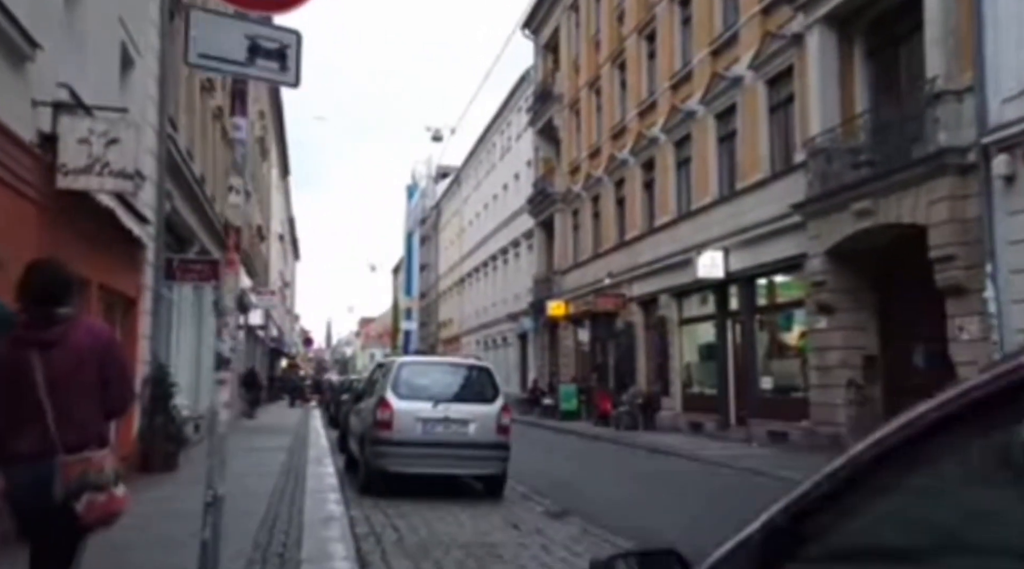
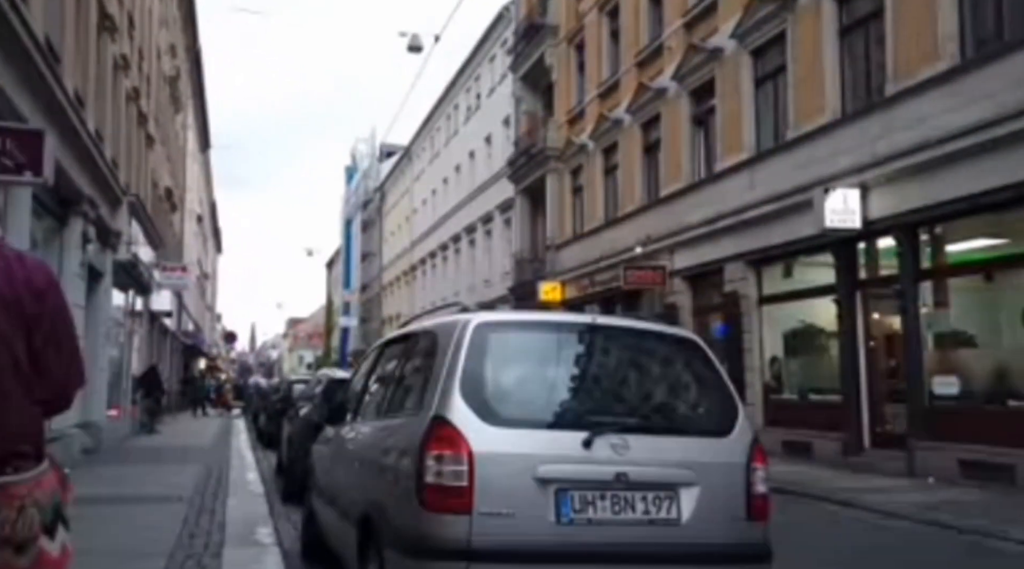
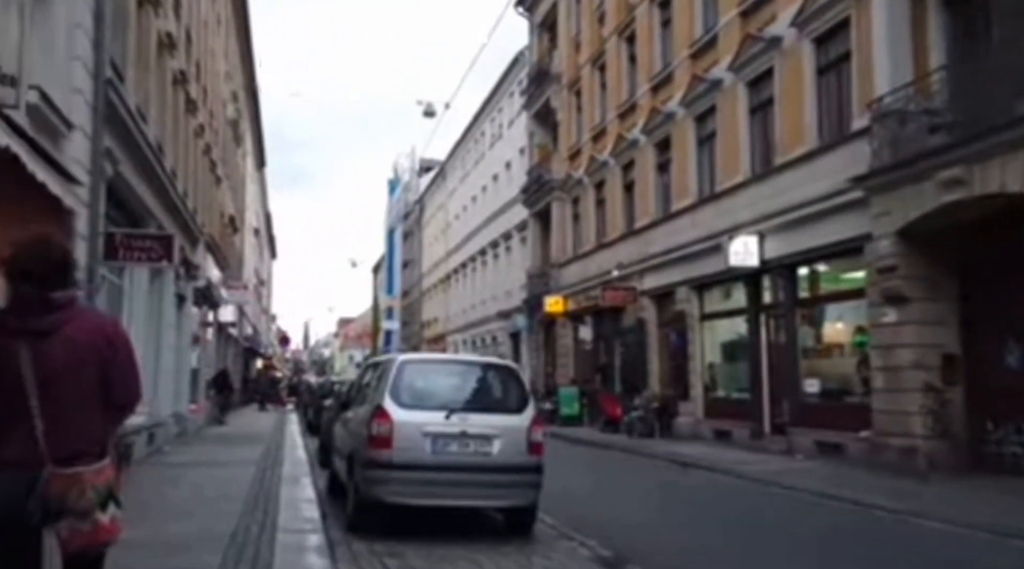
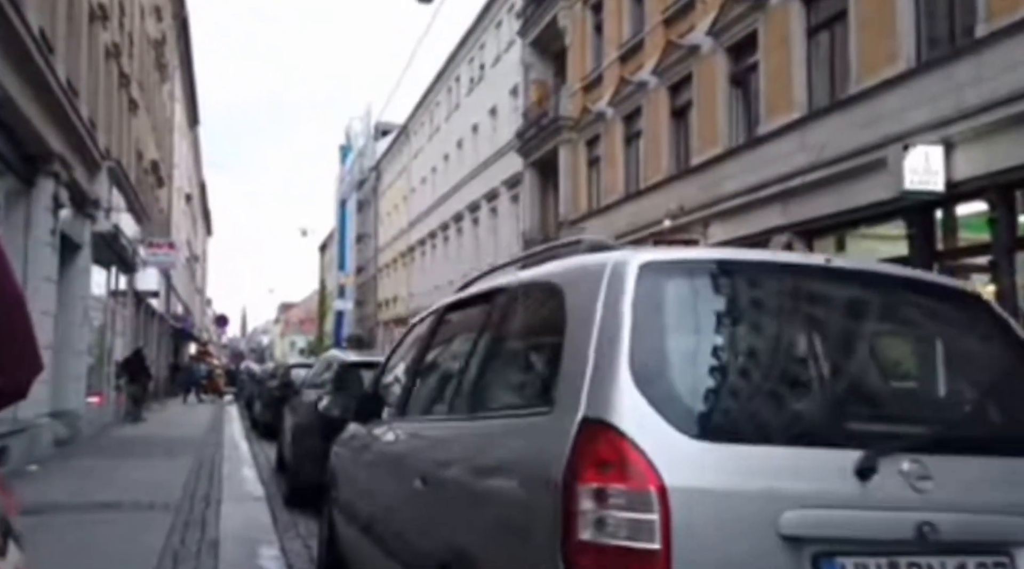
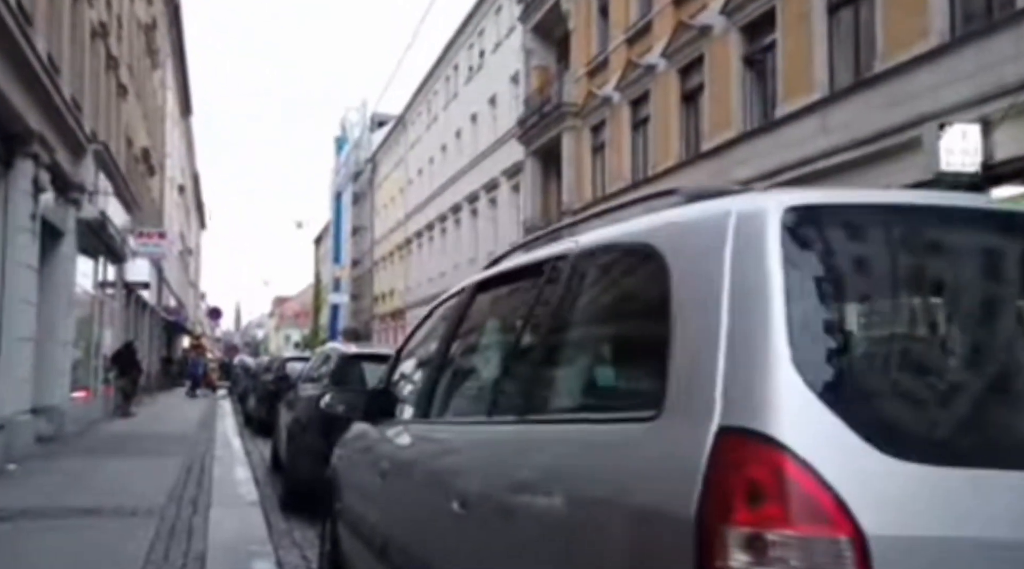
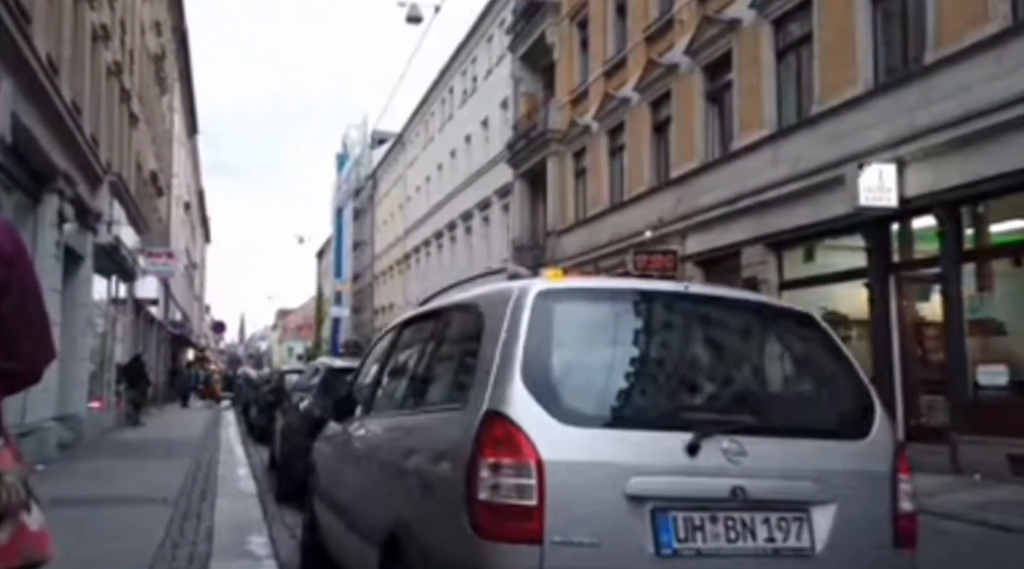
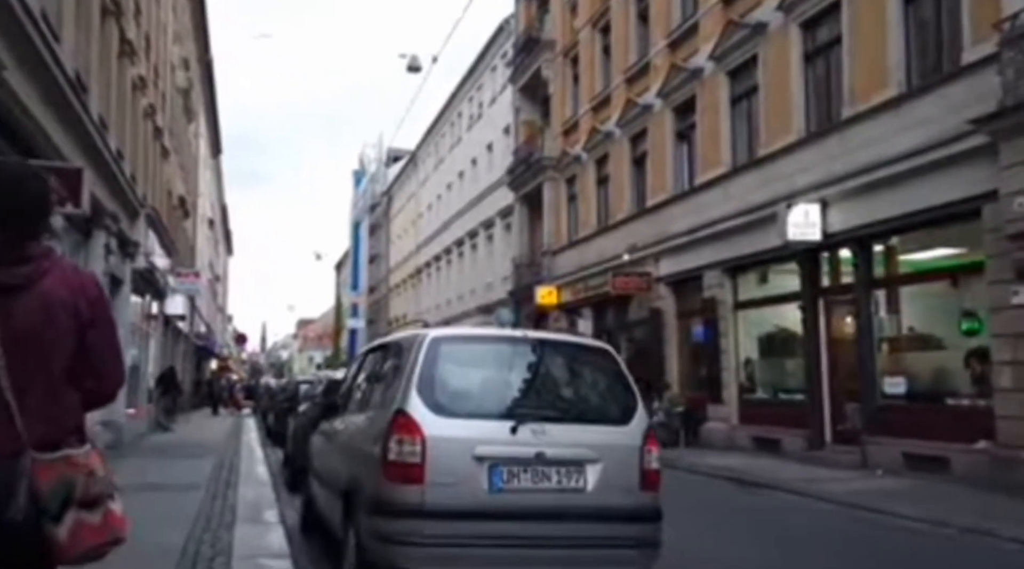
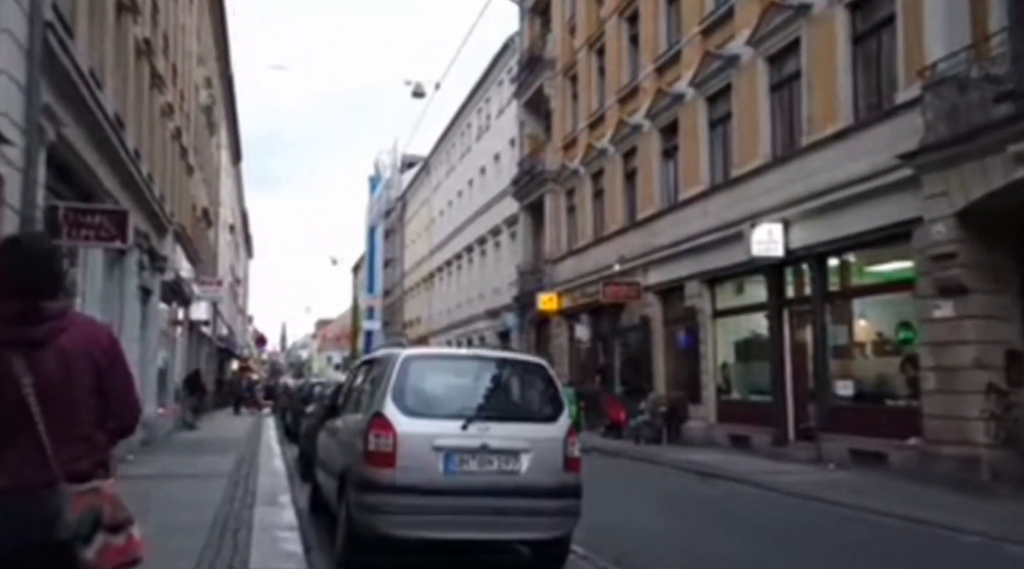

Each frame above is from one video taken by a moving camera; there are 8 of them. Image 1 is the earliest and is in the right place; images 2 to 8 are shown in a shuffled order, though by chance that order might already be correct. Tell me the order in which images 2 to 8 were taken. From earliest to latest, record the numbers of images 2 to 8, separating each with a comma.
3, 8, 7, 2, 6, 4, 5
